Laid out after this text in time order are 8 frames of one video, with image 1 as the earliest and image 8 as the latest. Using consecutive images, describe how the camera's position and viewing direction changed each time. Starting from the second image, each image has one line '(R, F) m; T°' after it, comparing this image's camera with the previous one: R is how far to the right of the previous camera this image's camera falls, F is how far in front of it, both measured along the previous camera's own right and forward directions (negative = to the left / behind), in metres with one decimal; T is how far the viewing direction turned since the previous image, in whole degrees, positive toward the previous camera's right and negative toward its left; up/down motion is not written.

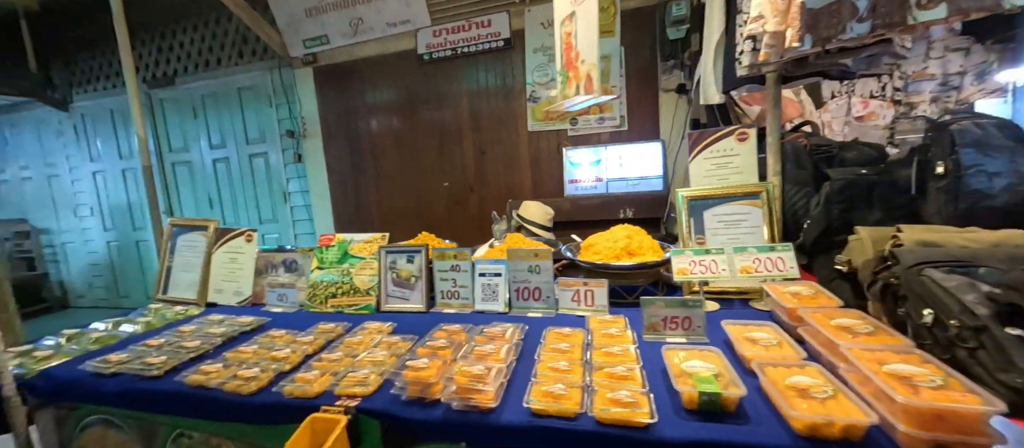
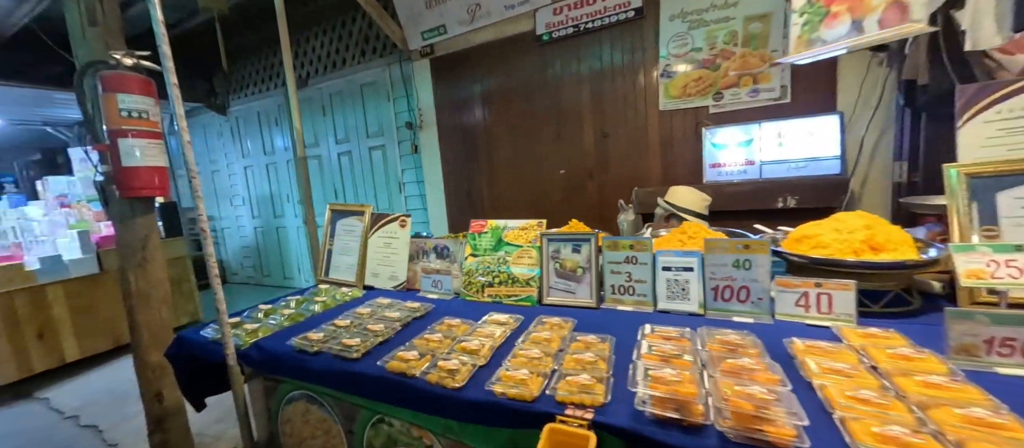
(-0.4, +0.1) m; -11°
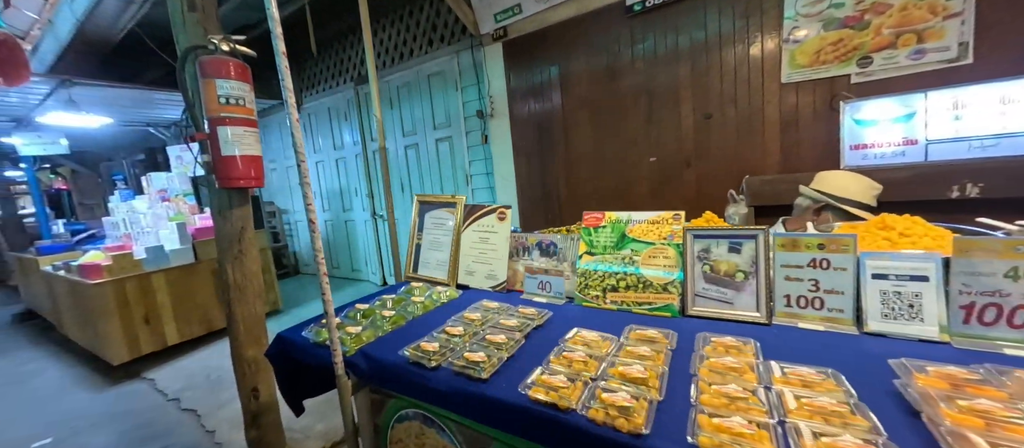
(-0.3, +0.2) m; -7°
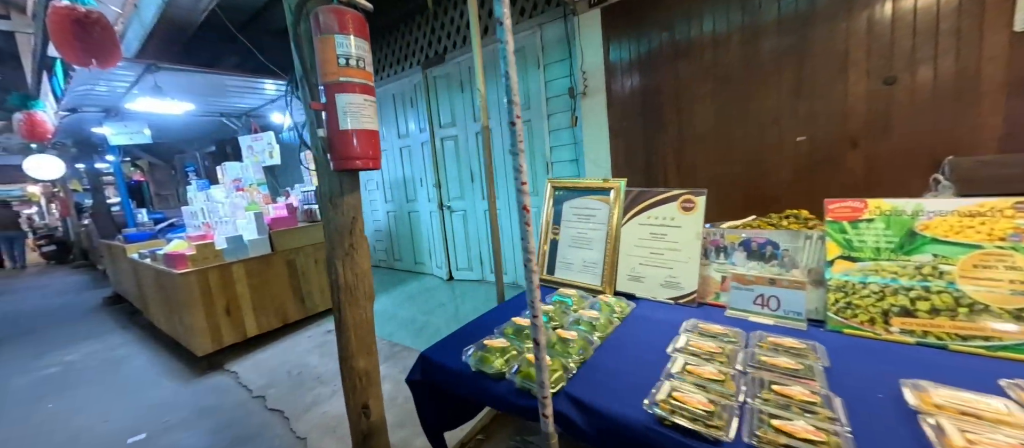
(-0.5, +0.3) m; -5°
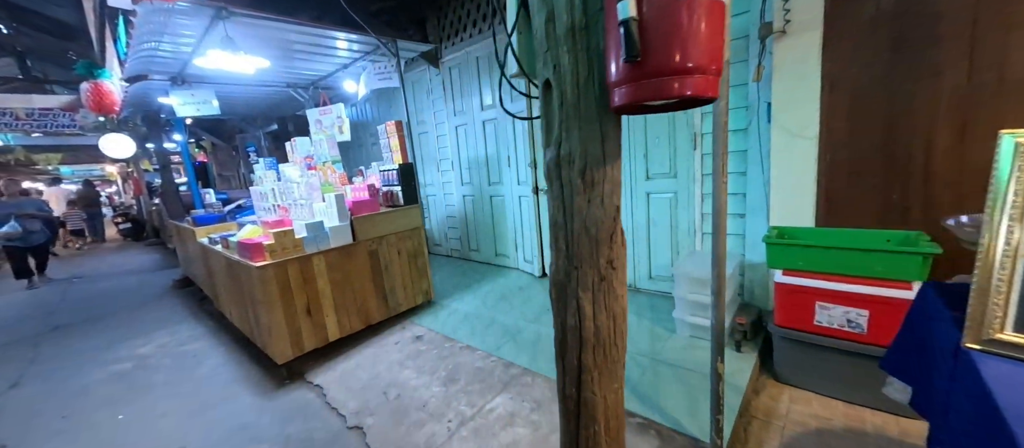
(-0.7, +0.7) m; -5°
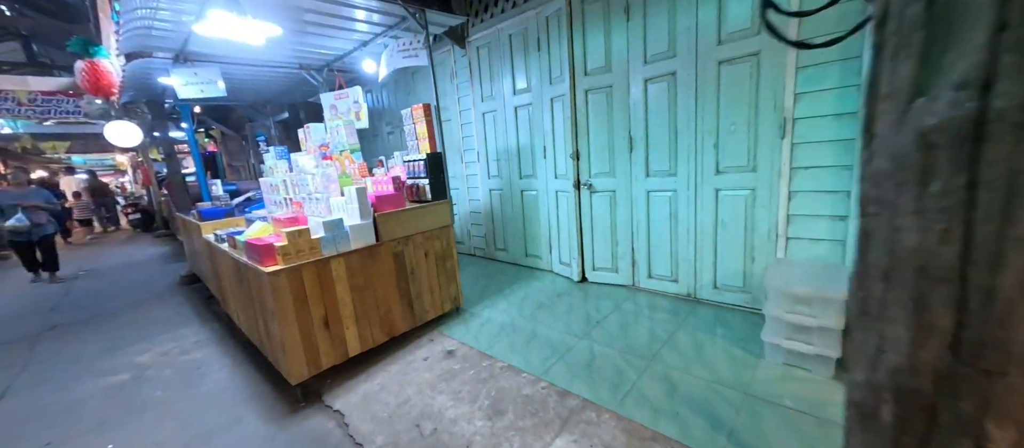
(-0.3, +0.4) m; -1°
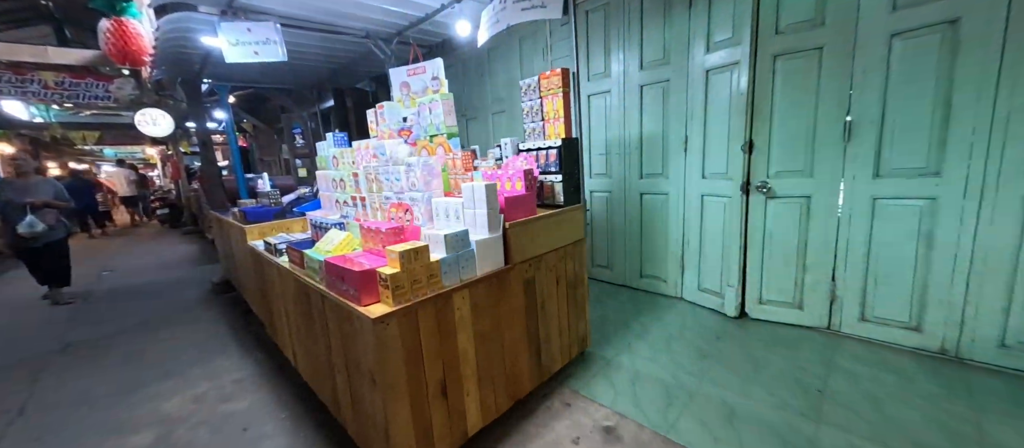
(-0.8, +0.8) m; -2°
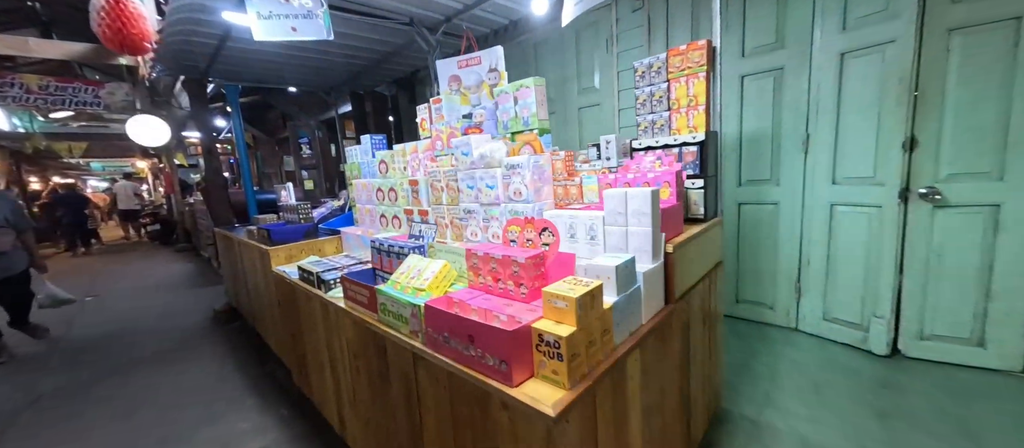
(-0.5, +0.5) m; +1°
